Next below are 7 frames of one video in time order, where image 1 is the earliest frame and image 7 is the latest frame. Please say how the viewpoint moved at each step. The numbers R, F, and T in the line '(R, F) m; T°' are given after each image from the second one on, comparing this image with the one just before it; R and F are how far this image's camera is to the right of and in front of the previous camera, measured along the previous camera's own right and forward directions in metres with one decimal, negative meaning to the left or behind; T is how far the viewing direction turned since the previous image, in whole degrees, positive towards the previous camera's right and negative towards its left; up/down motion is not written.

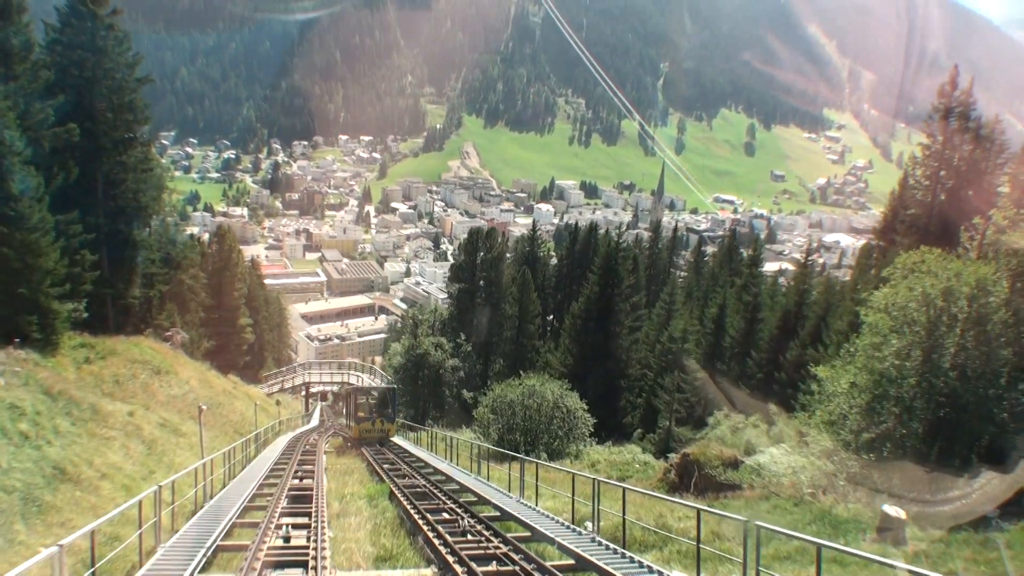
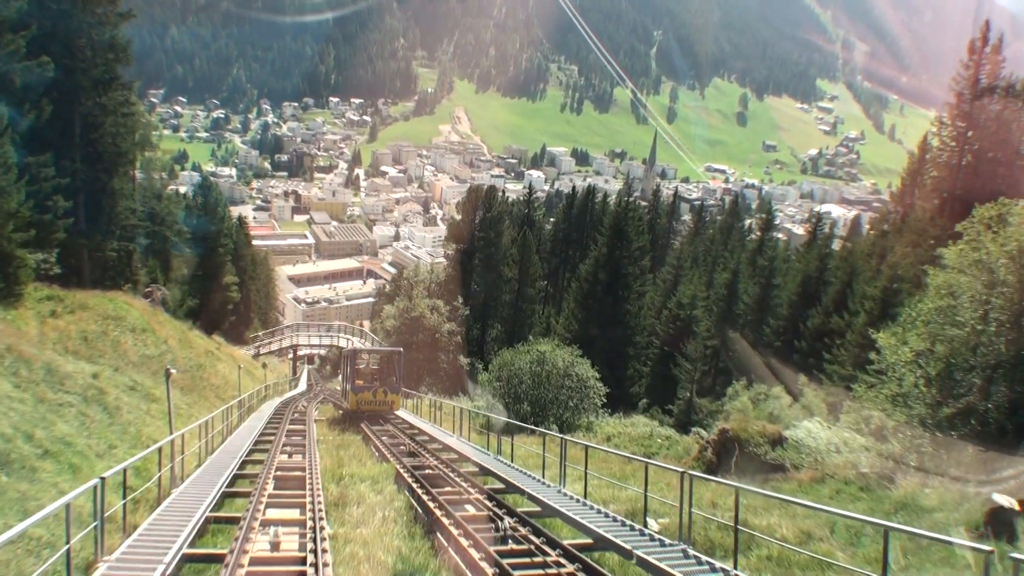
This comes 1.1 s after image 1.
(-0.5, +2.7) m; +1°
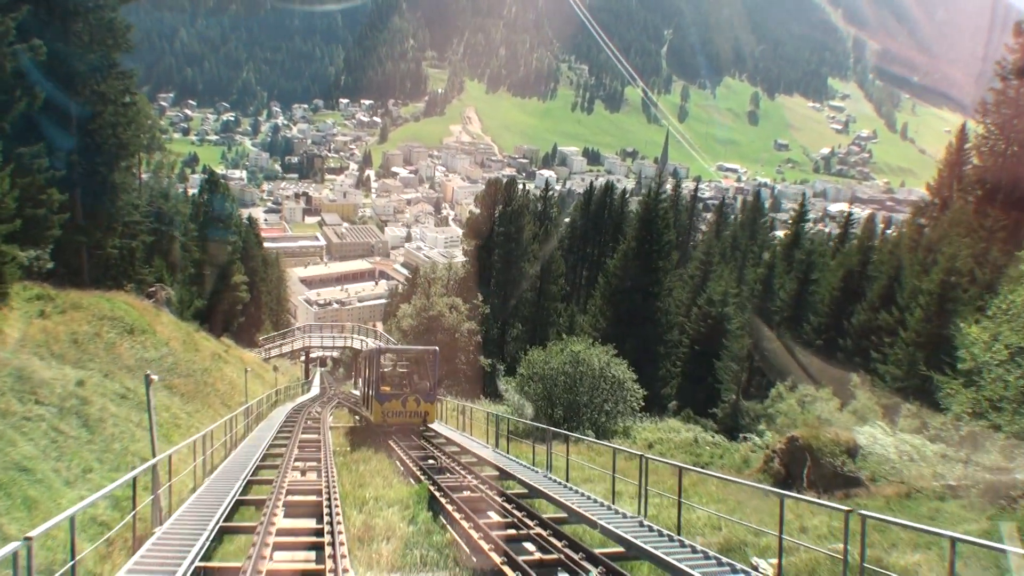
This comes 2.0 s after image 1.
(-0.4, +2.4) m; 0°
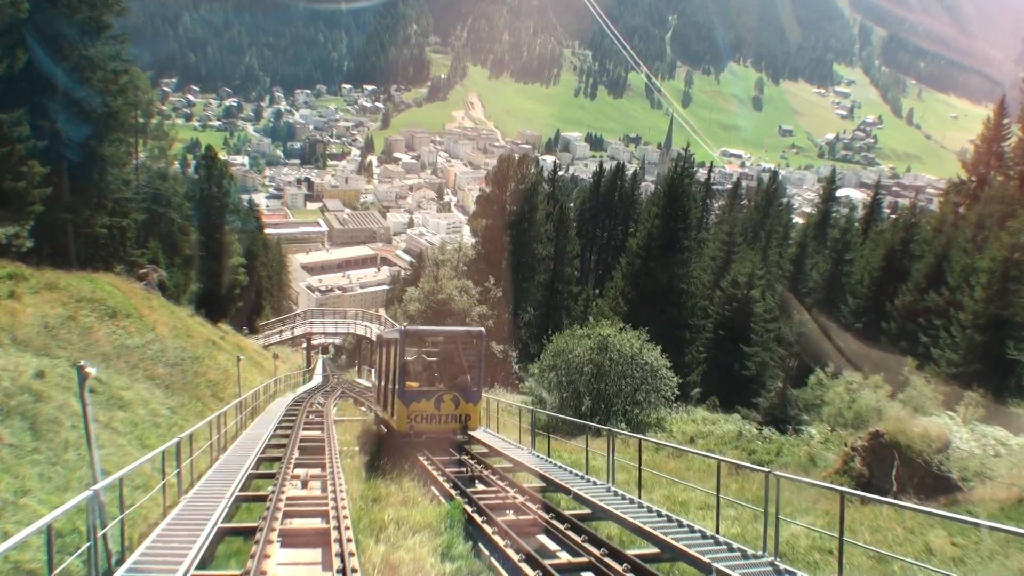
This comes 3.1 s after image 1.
(-0.4, +2.7) m; 0°
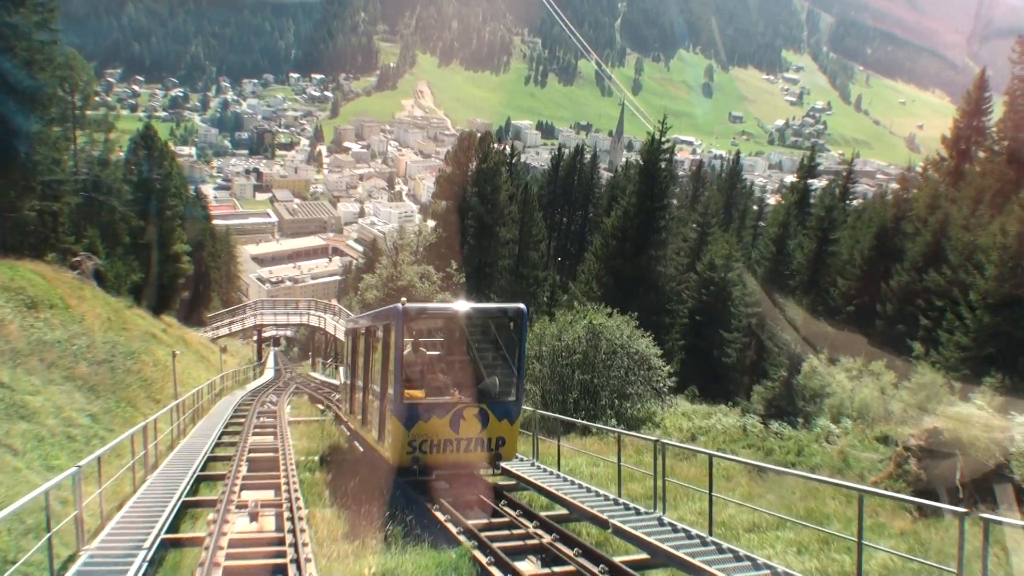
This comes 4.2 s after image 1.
(-0.4, +2.7) m; +2°
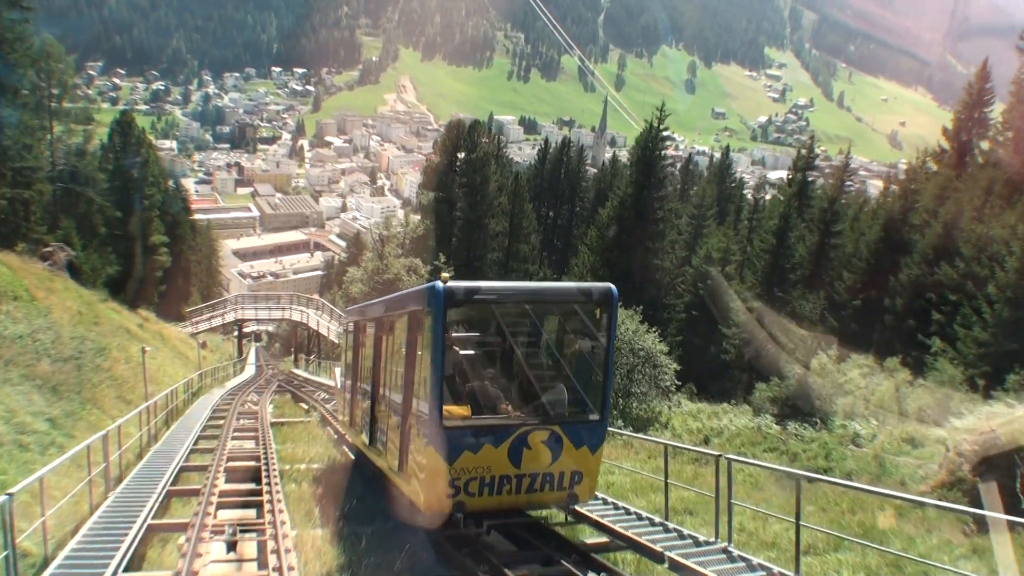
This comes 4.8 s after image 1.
(-0.3, +1.5) m; +1°
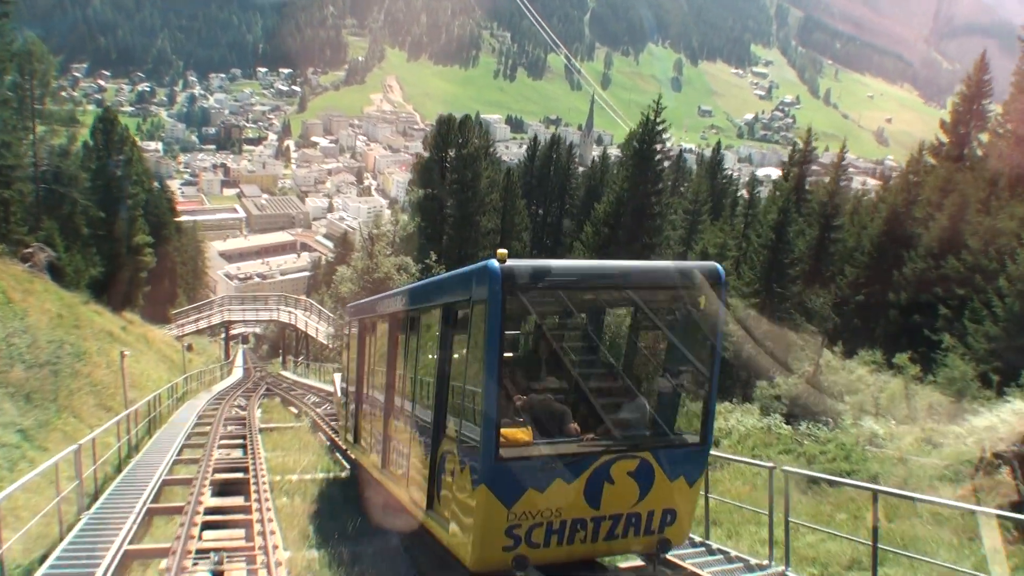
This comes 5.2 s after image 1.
(-0.2, +0.9) m; +1°
